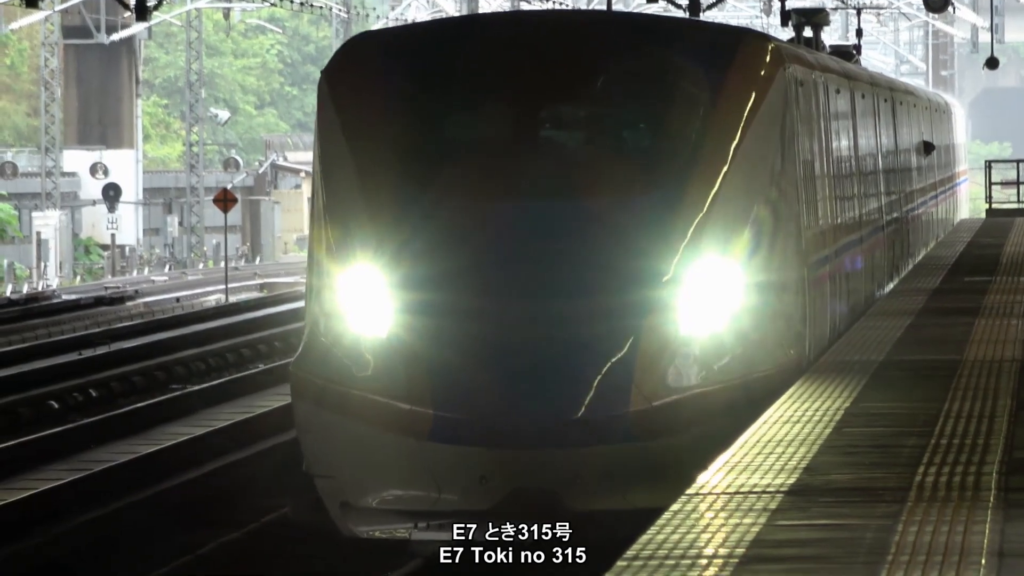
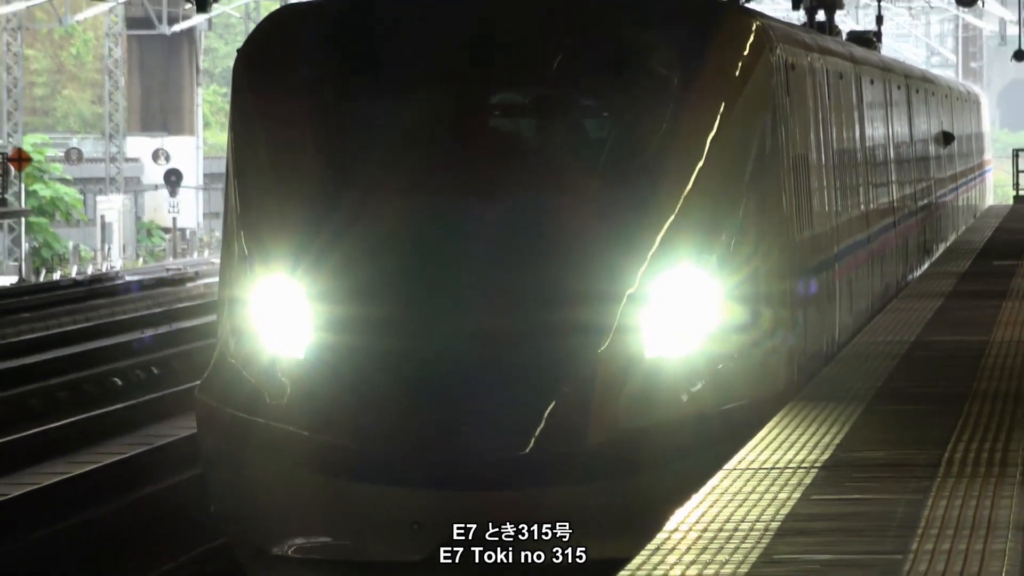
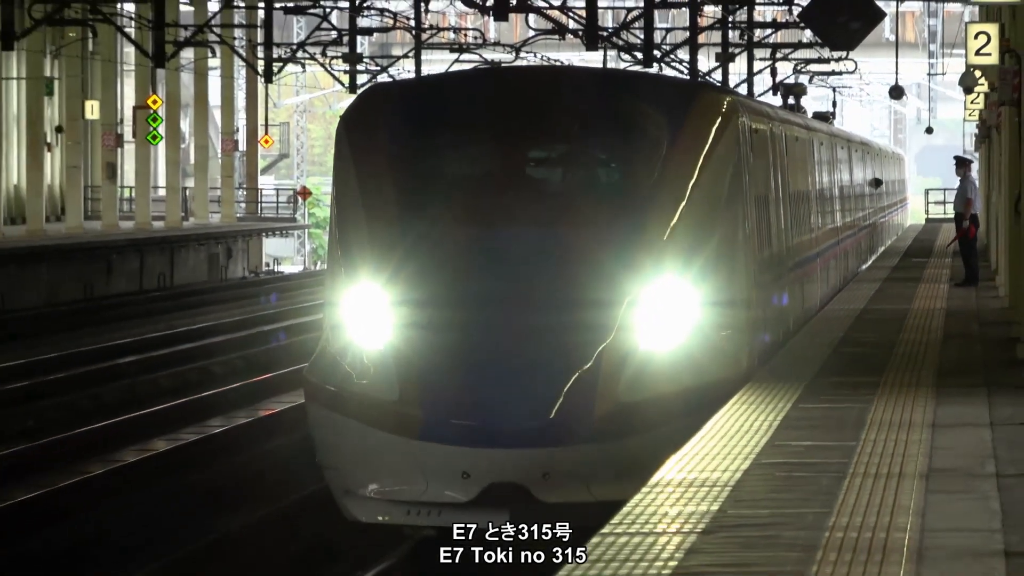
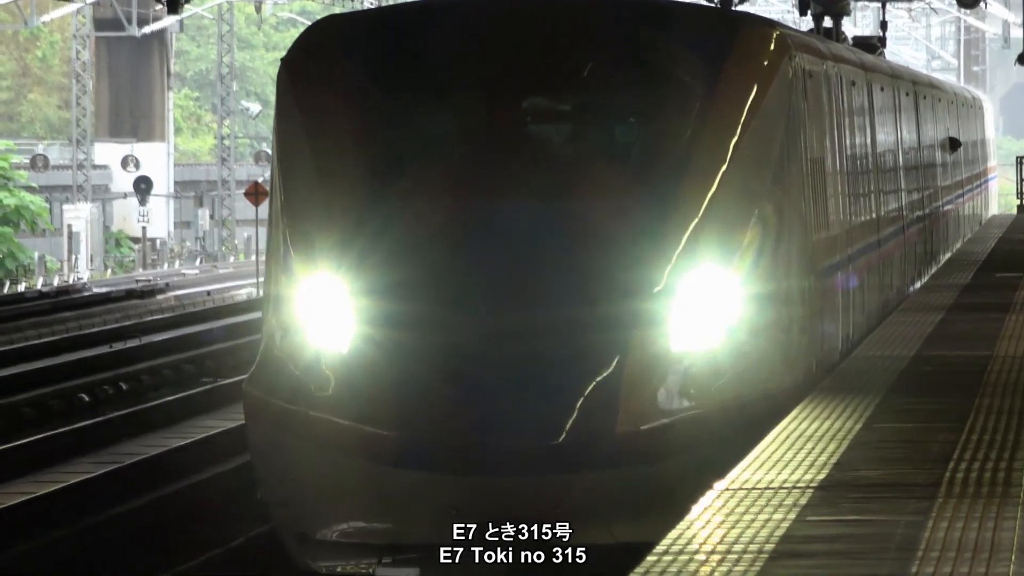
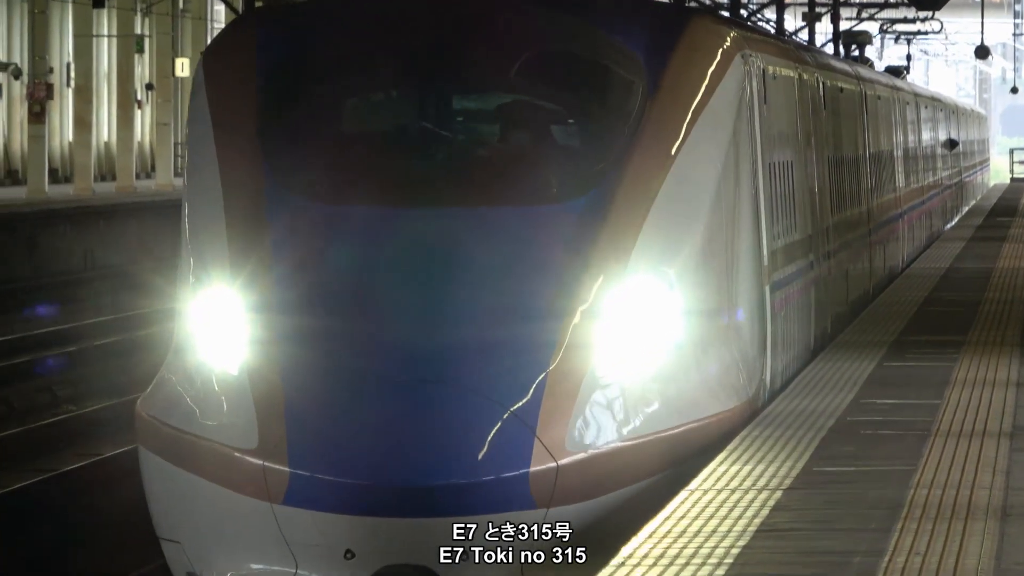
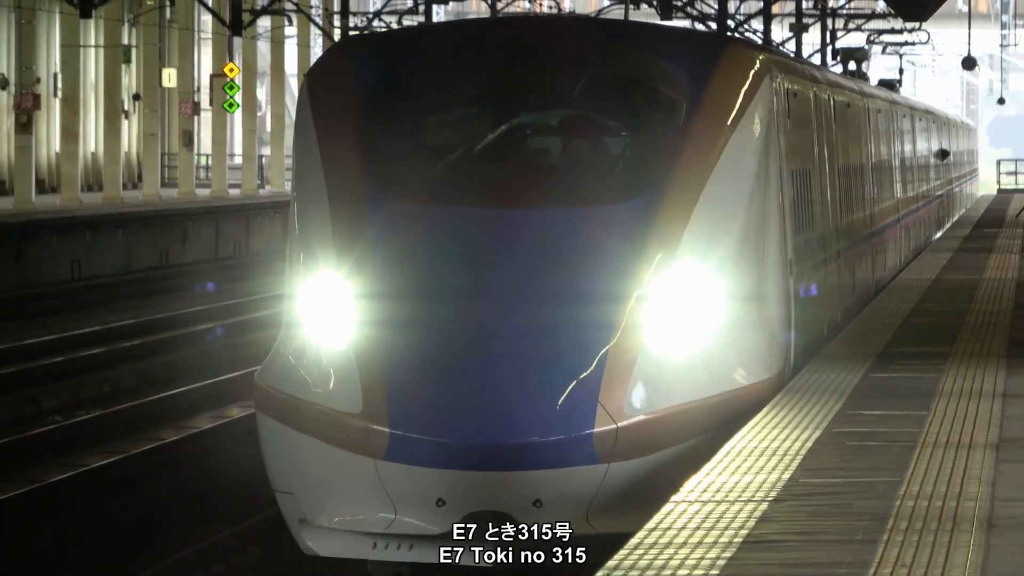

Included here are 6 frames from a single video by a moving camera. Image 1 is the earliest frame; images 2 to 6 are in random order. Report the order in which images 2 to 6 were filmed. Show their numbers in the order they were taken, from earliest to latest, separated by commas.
4, 2, 3, 6, 5
